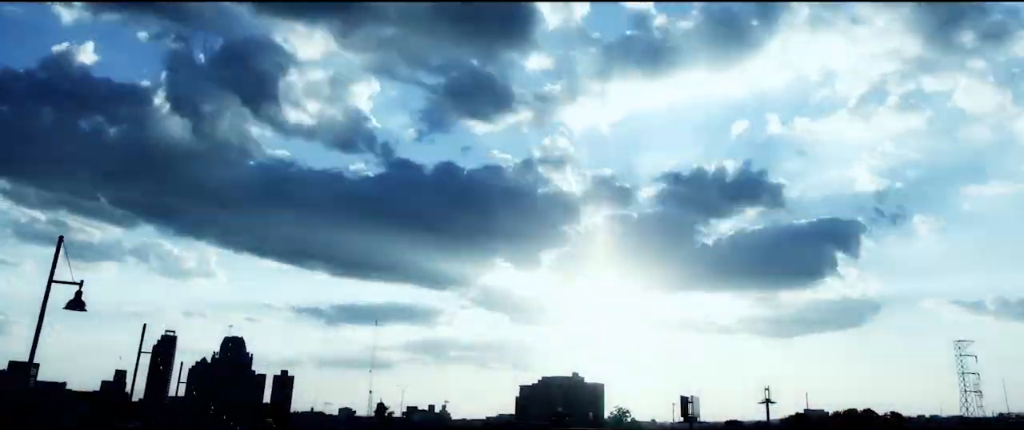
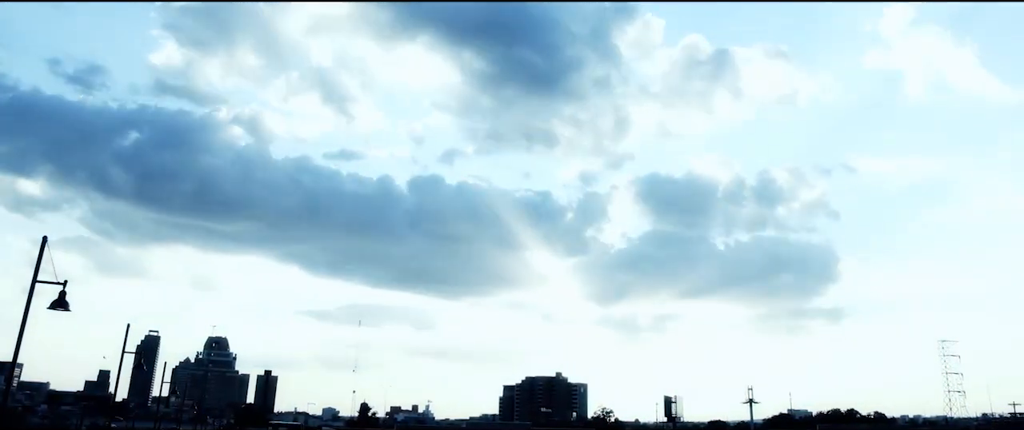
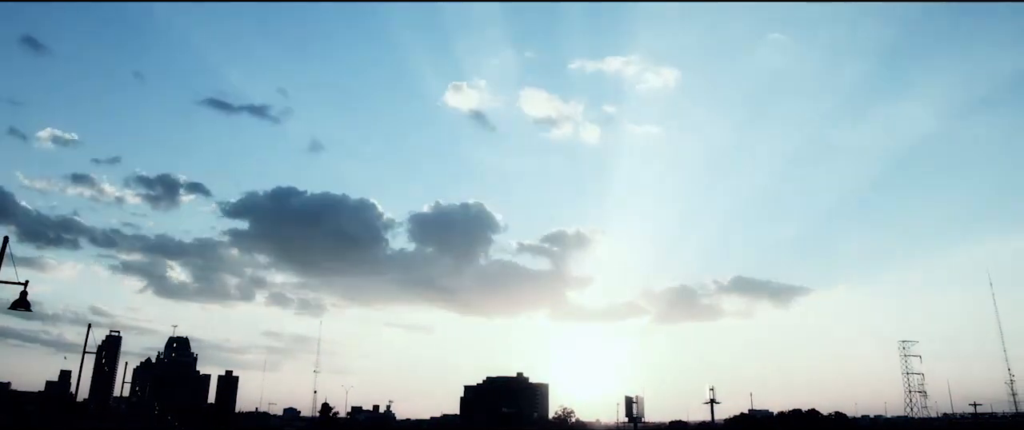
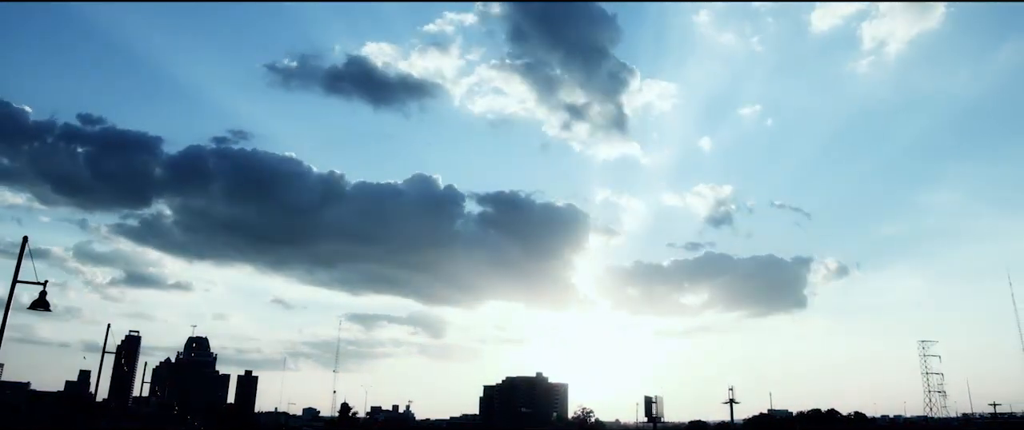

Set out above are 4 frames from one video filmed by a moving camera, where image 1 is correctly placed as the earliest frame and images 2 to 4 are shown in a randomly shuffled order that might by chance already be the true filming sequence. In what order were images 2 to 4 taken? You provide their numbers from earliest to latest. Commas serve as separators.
2, 4, 3
